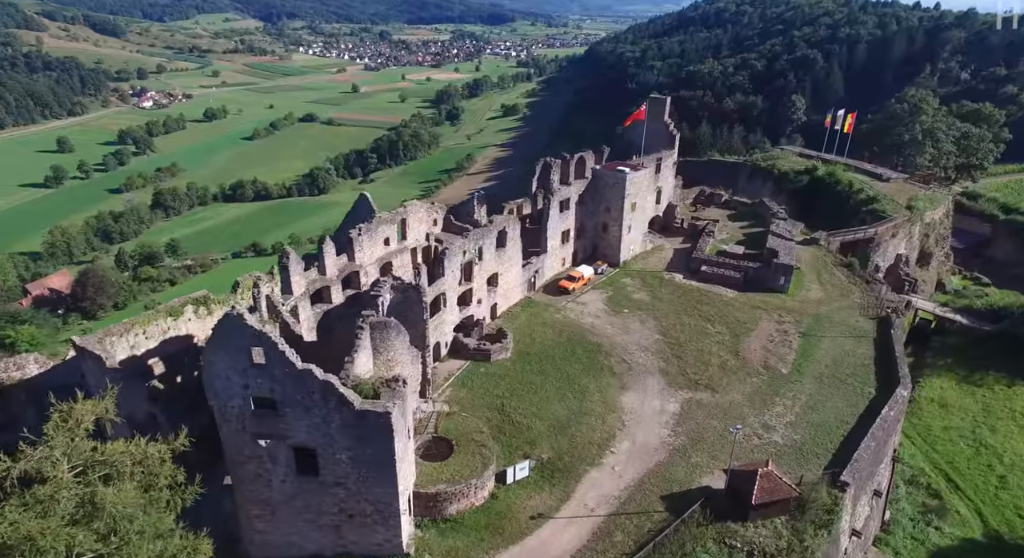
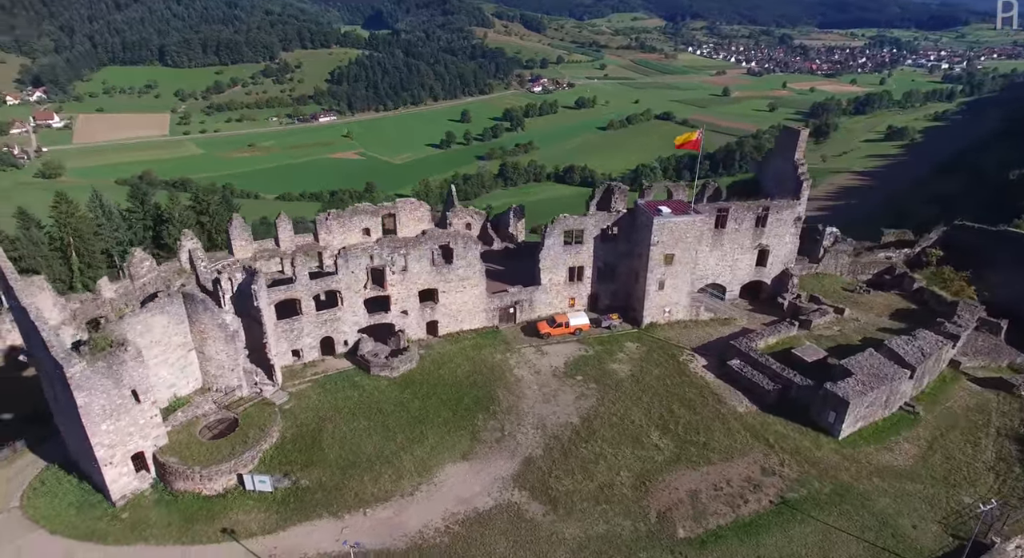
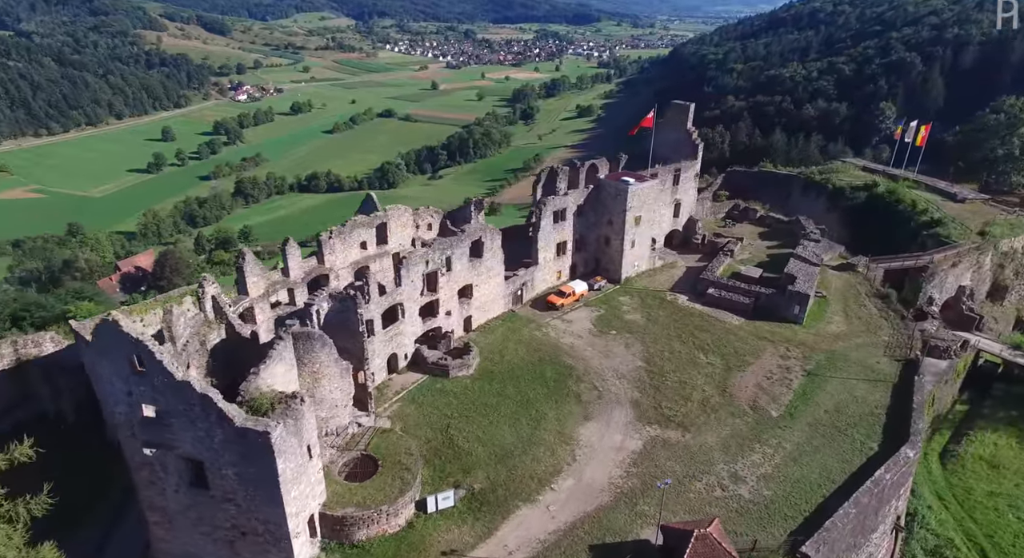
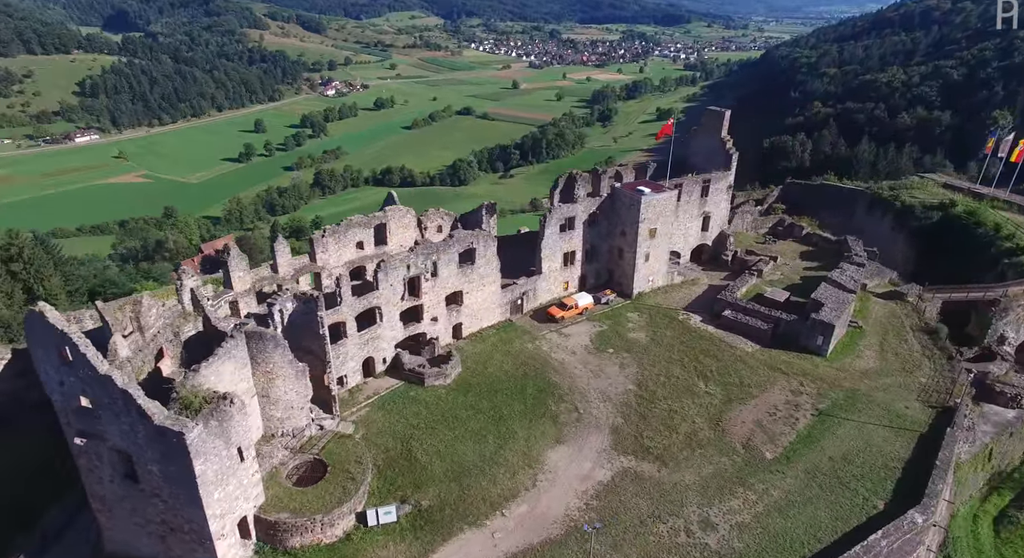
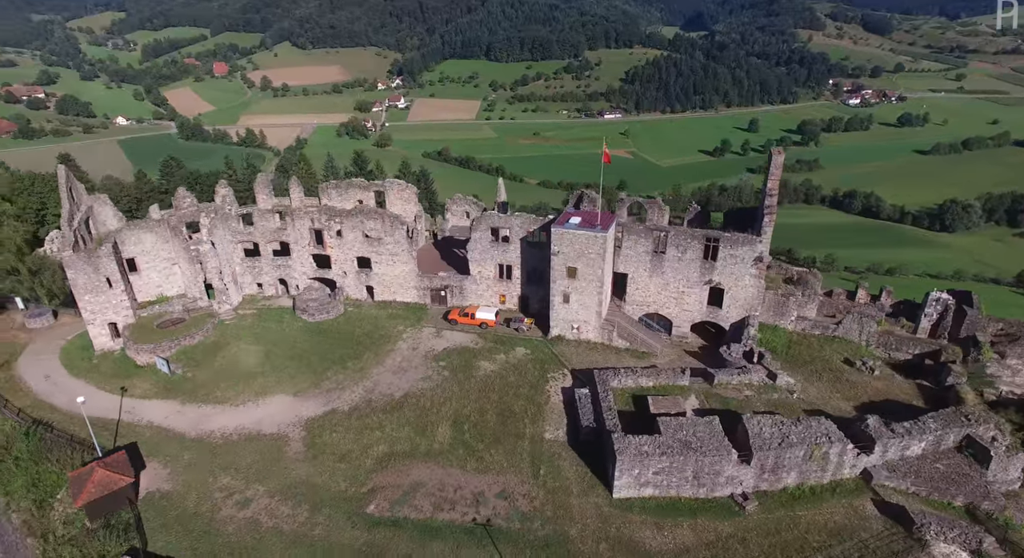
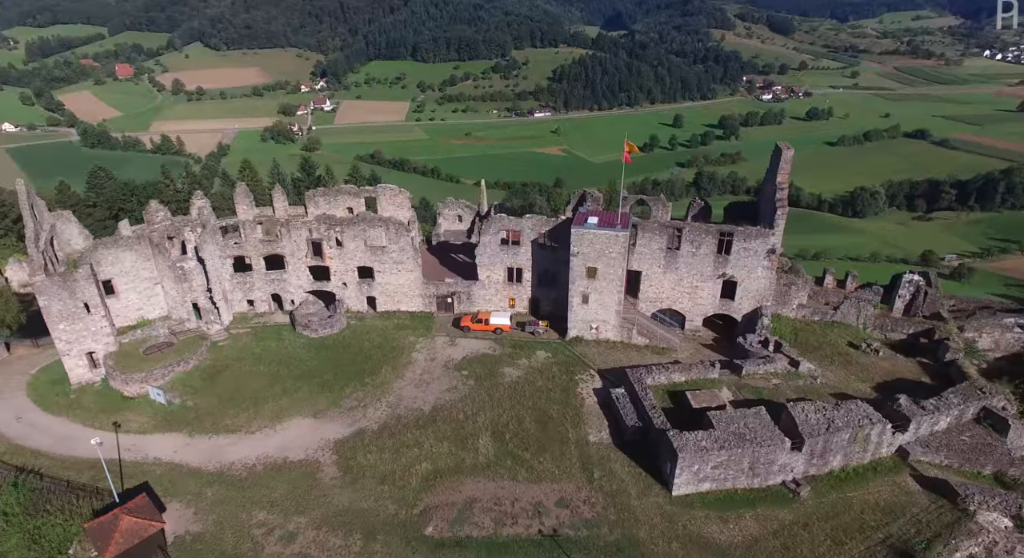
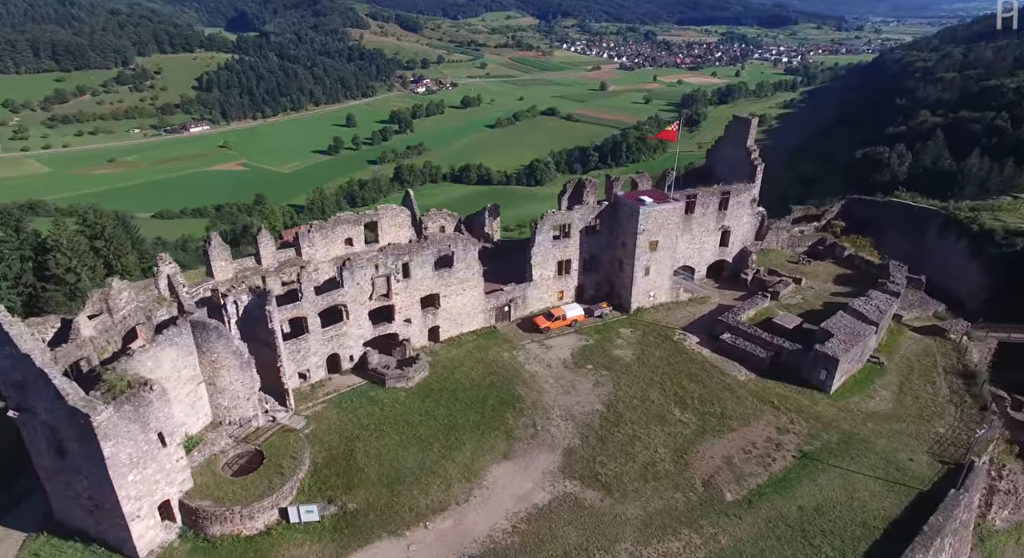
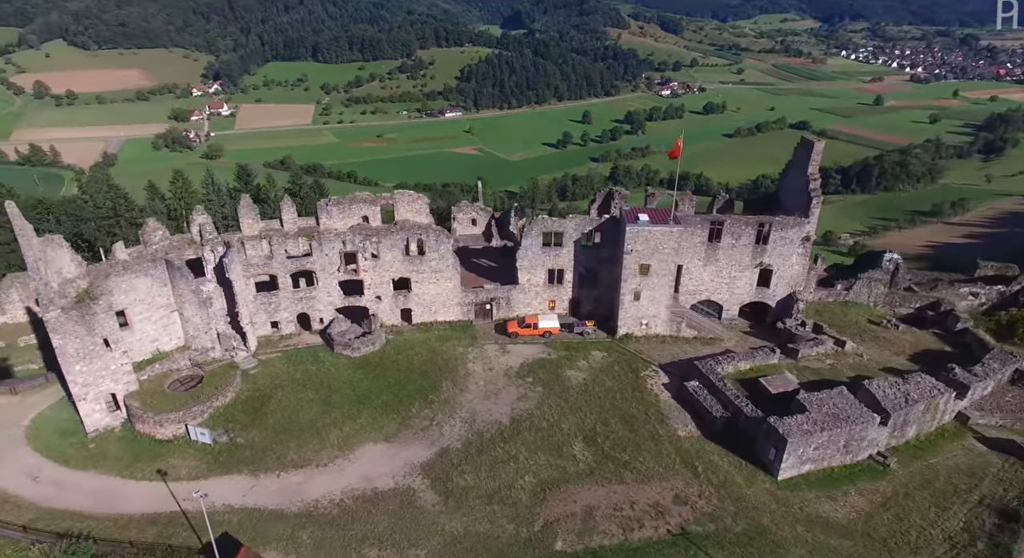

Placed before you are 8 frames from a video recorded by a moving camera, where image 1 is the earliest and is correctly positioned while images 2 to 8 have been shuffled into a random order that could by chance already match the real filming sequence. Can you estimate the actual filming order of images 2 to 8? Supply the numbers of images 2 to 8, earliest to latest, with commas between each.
3, 4, 7, 2, 8, 6, 5
